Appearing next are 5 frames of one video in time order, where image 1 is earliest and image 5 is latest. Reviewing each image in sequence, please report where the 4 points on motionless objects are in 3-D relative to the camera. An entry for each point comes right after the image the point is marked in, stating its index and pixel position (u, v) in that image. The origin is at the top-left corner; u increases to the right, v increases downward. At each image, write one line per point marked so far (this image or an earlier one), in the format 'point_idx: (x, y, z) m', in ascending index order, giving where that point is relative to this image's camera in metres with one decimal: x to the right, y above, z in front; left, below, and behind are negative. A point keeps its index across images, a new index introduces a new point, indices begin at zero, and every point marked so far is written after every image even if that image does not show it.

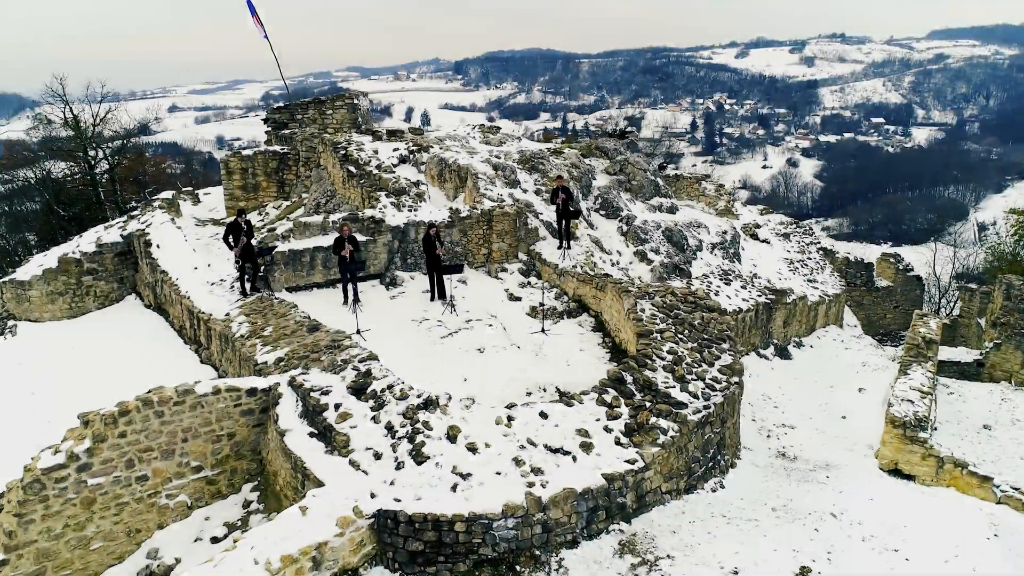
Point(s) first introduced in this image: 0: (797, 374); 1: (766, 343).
0: (+4.0, -1.2, +10.7) m
1: (+3.7, -0.8, +11.2) m
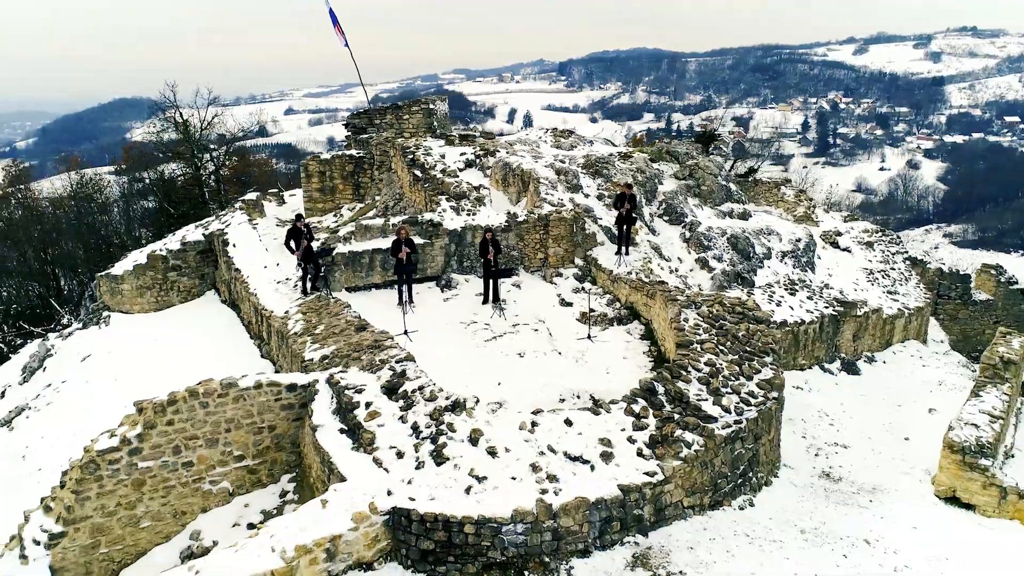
0: (+4.7, -1.4, +10.2) m
1: (+4.5, -1.0, +10.8) m
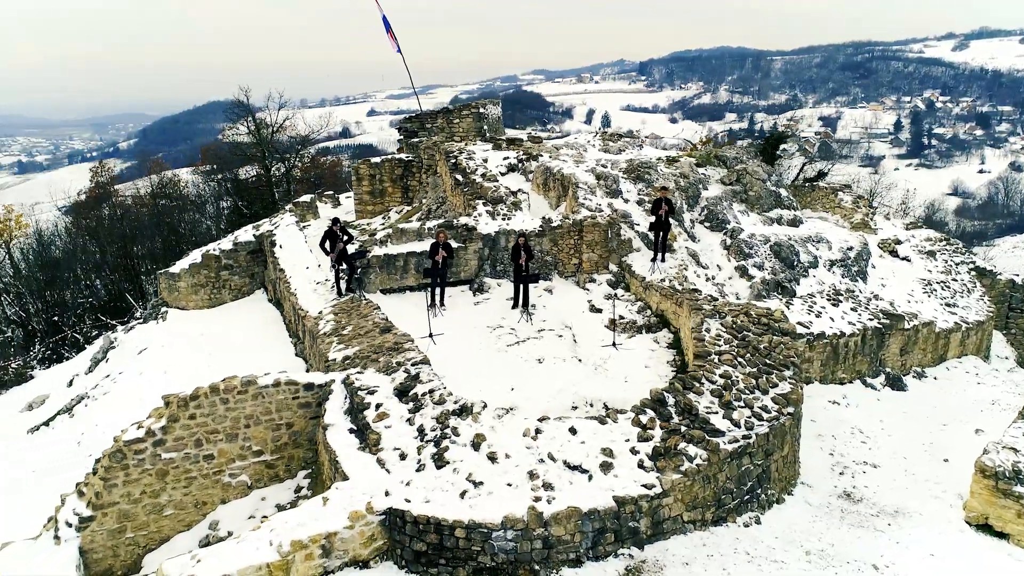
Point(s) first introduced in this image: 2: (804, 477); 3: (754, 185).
0: (+5.0, -1.5, +9.8) m
1: (+4.9, -1.1, +10.3) m
2: (+2.8, -1.8, +7.5) m
3: (+4.1, +1.7, +13.0) m
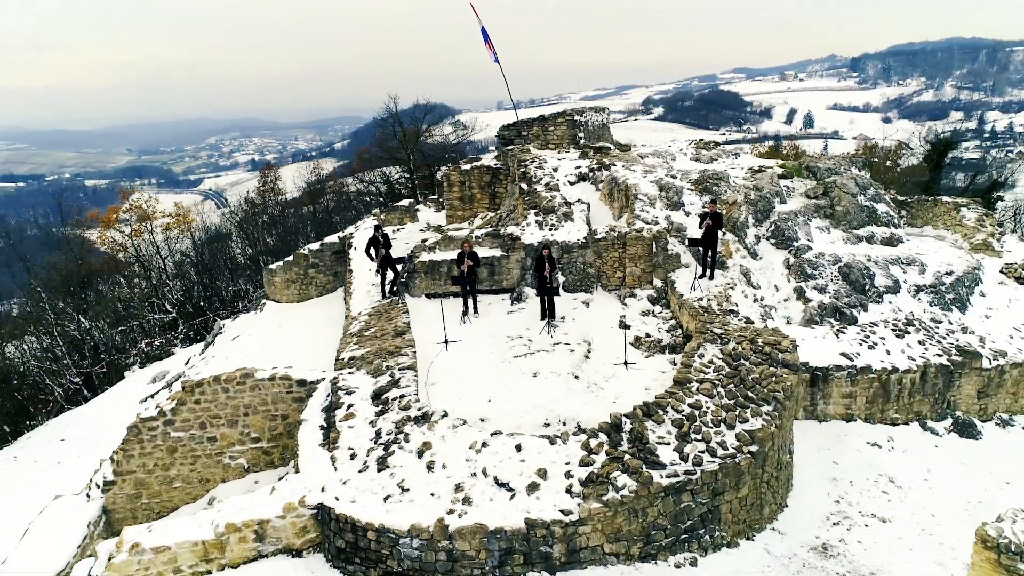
0: (+5.1, -1.9, +8.6) m
1: (+5.2, -1.5, +9.2) m
2: (+2.4, -2.1, +6.9) m
3: (+5.2, +1.4, +11.9) m
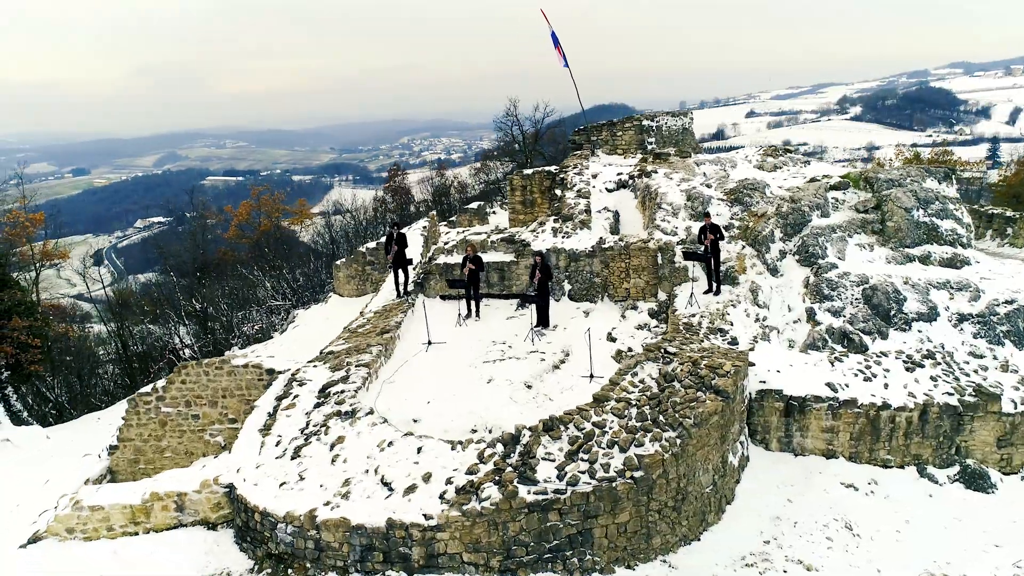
0: (+4.5, -2.2, +7.5) m
1: (+4.7, -1.8, +8.1) m
2: (+1.4, -2.3, +6.5) m
3: (+5.4, +1.0, +10.8) m
